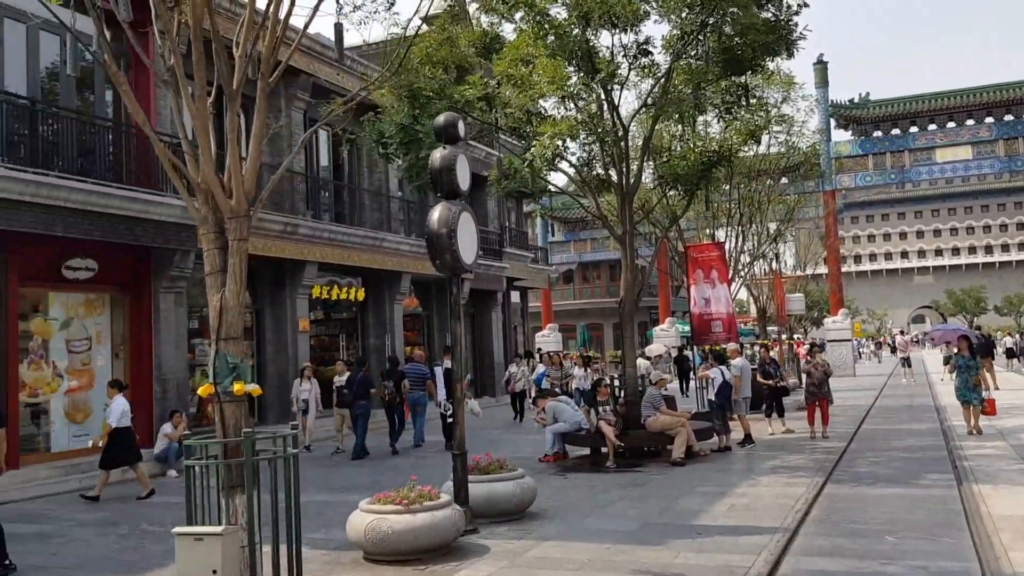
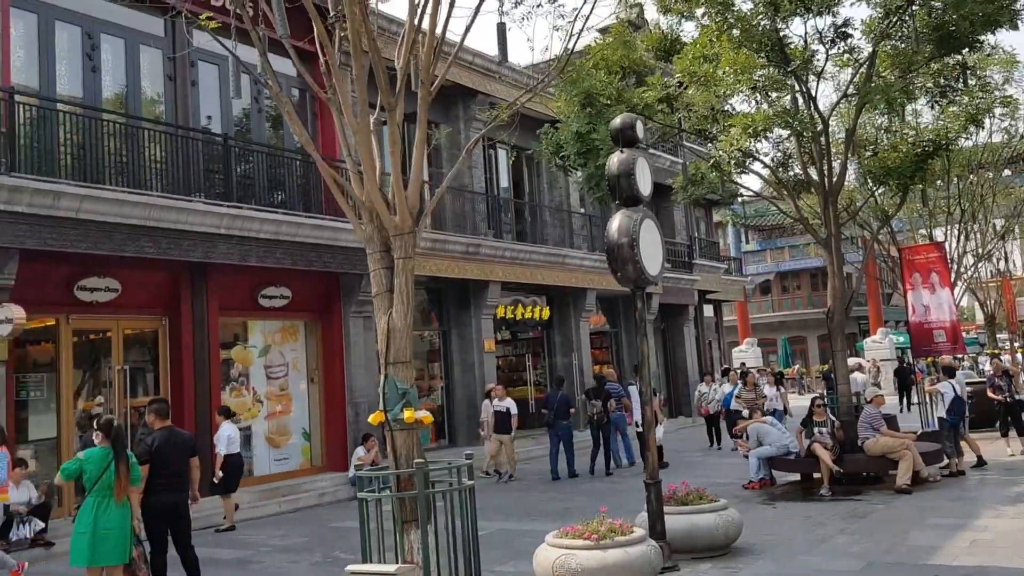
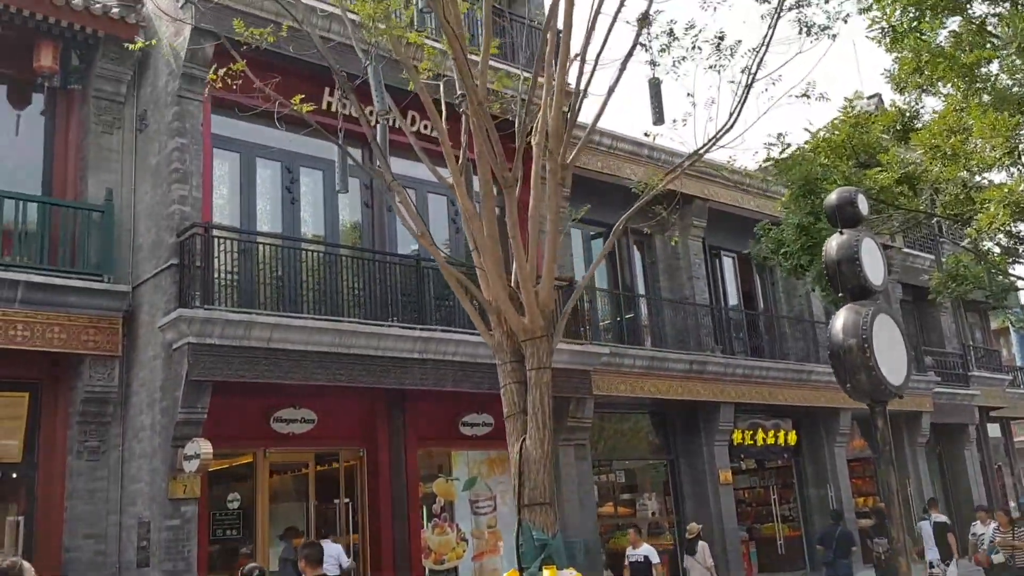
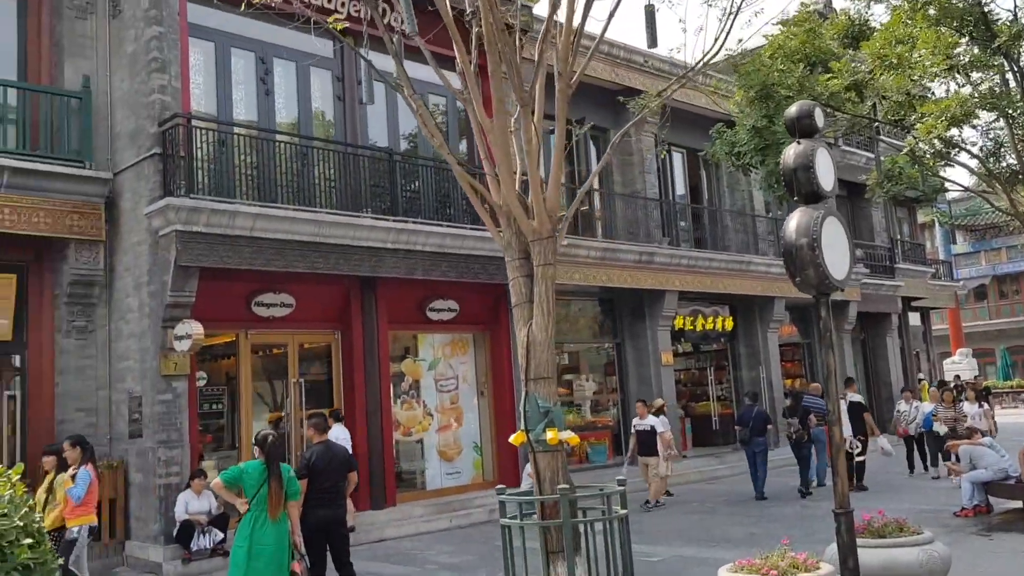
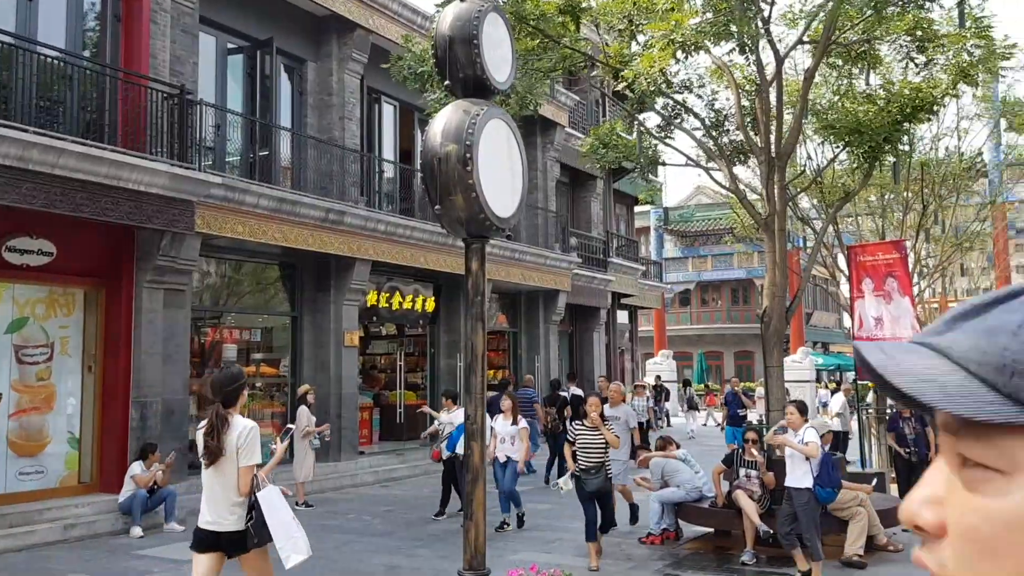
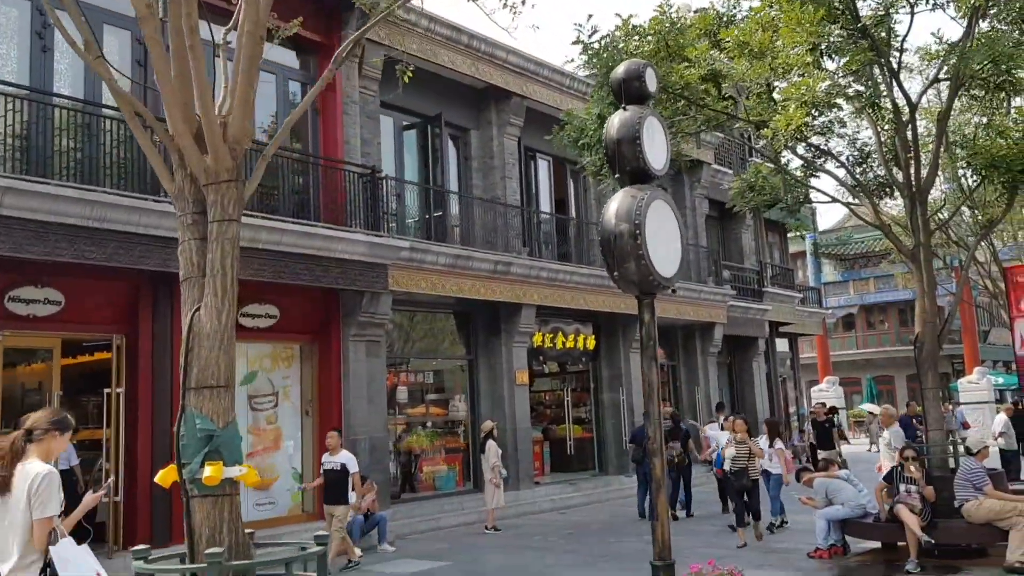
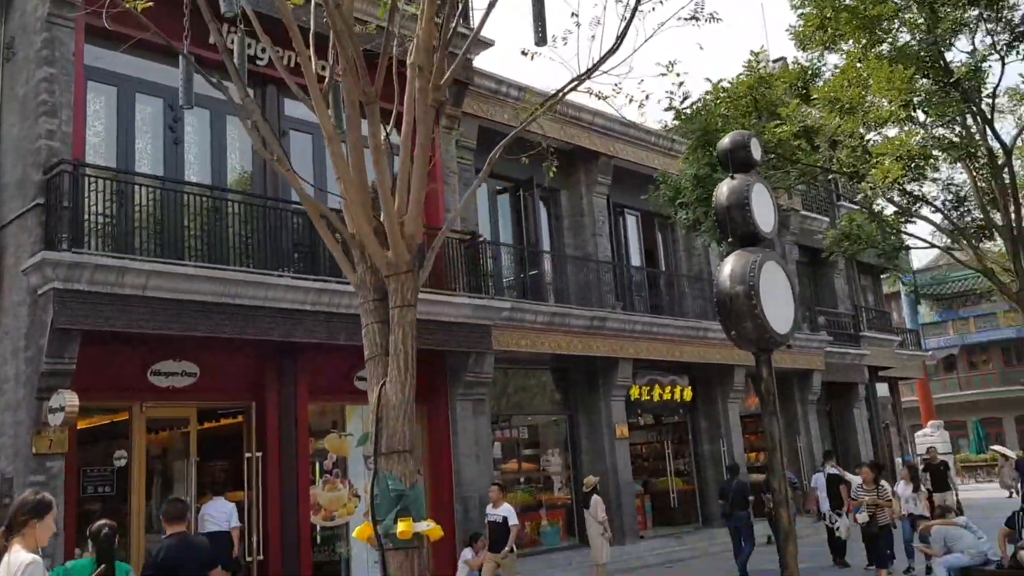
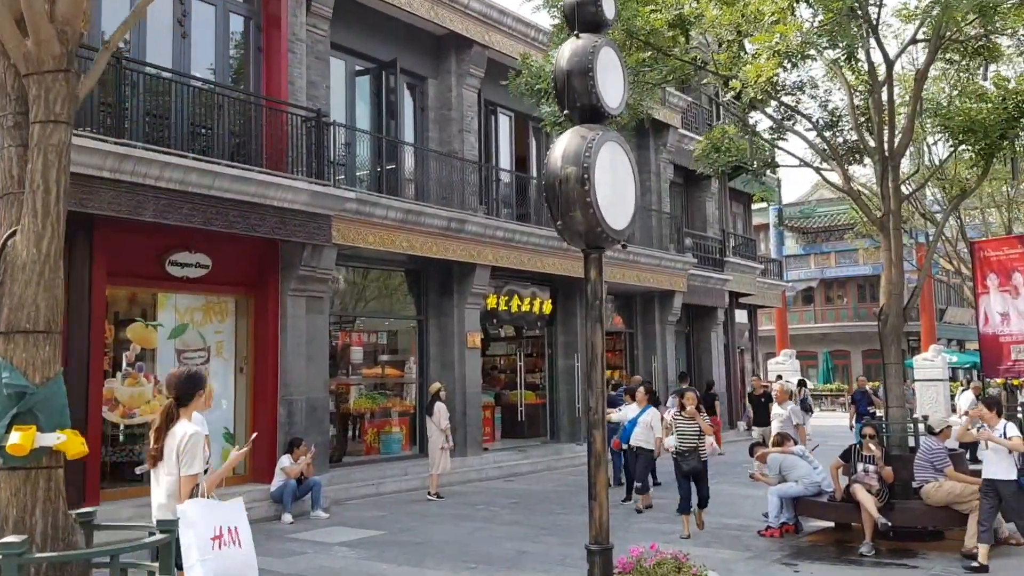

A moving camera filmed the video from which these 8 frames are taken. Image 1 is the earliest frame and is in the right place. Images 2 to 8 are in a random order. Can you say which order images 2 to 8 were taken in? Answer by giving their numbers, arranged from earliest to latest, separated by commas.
2, 4, 3, 7, 6, 8, 5
